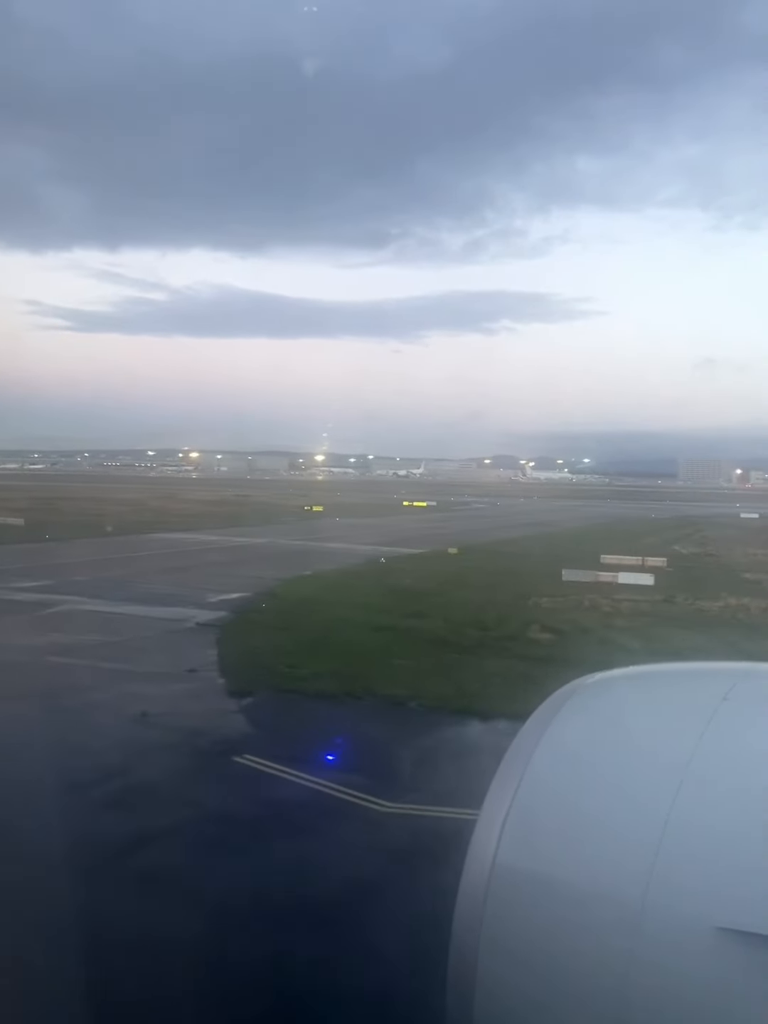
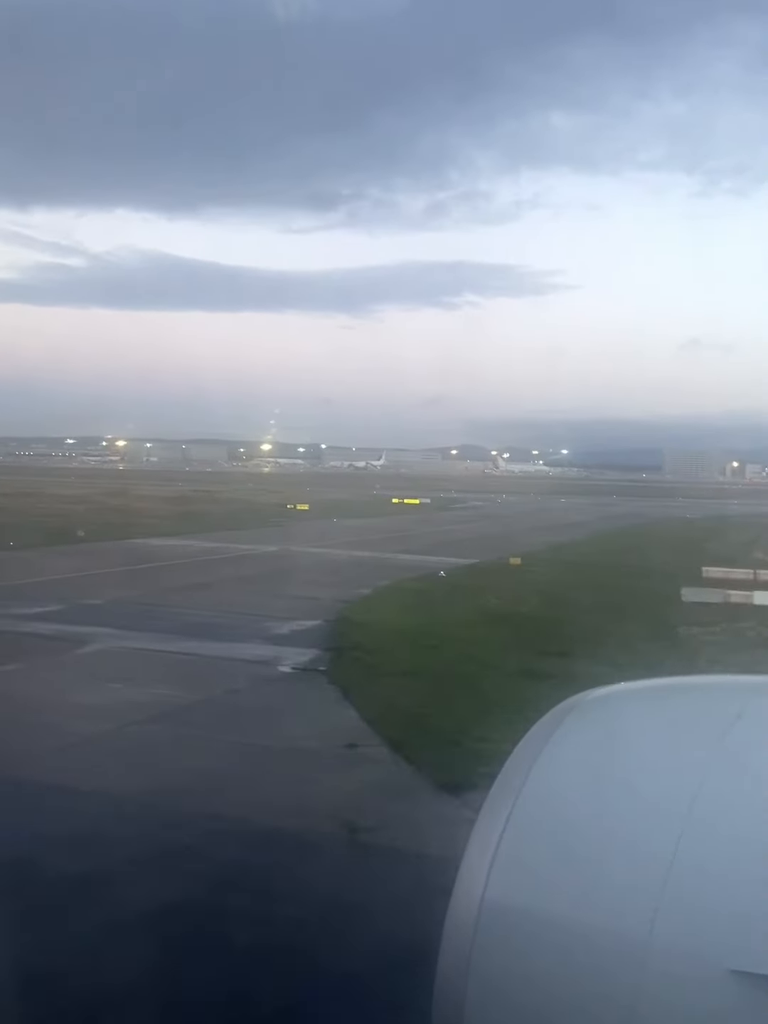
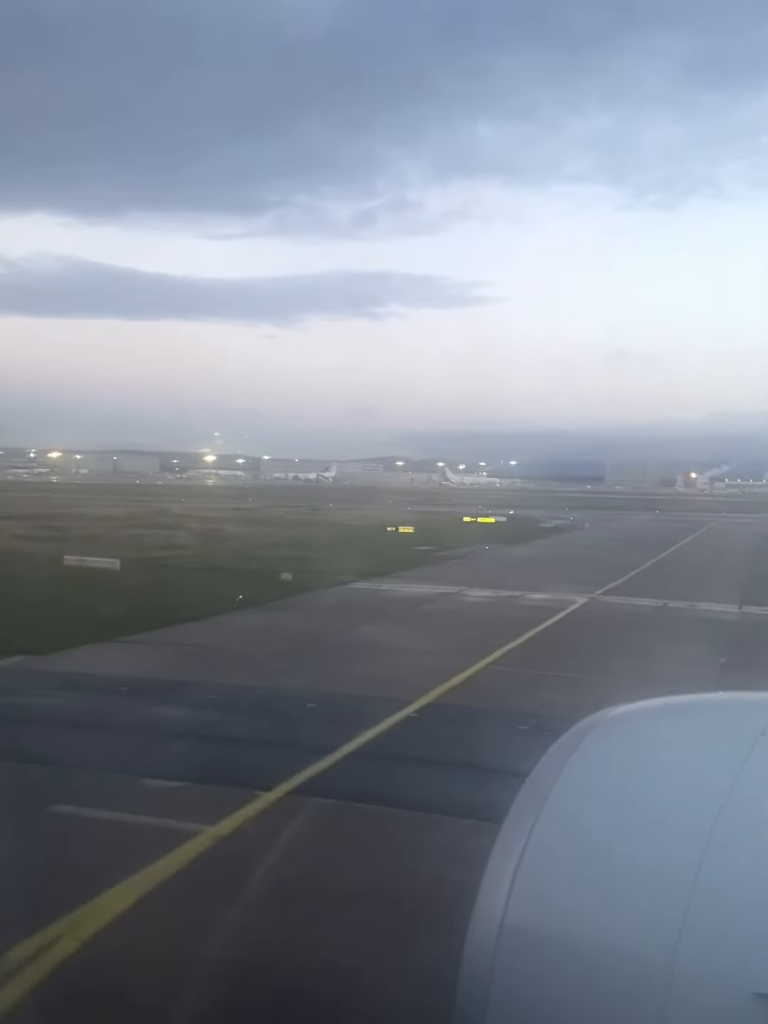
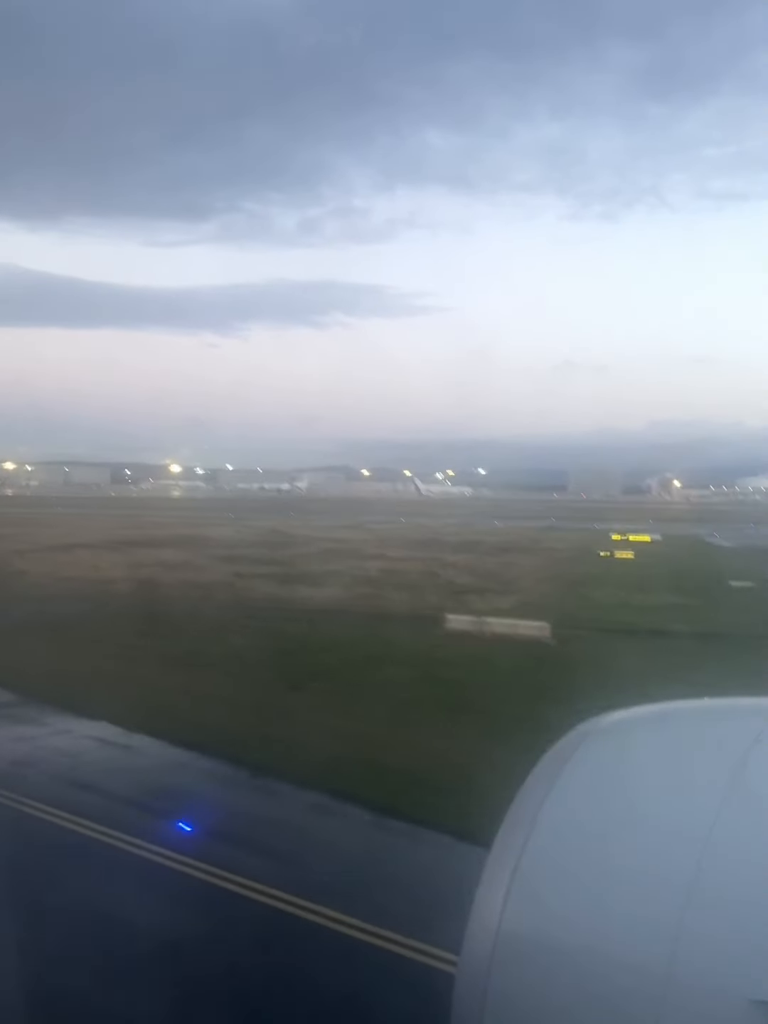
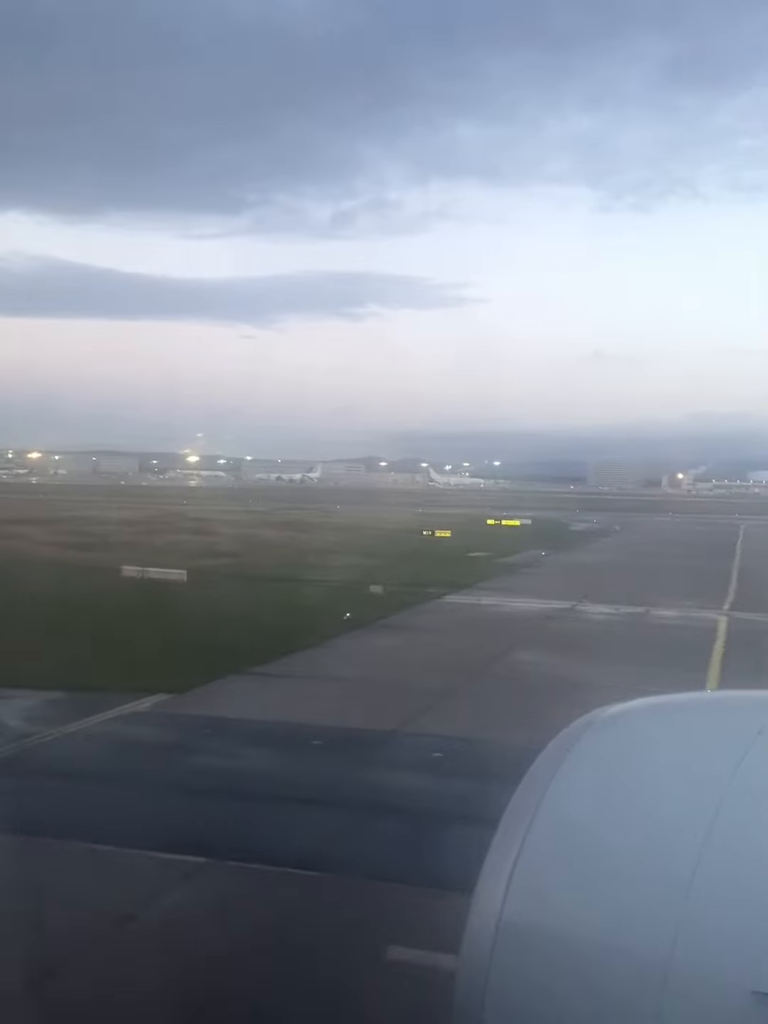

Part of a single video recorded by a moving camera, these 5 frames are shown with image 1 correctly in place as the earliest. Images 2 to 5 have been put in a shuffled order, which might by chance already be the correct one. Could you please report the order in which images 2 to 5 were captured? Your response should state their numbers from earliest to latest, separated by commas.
2, 3, 5, 4
